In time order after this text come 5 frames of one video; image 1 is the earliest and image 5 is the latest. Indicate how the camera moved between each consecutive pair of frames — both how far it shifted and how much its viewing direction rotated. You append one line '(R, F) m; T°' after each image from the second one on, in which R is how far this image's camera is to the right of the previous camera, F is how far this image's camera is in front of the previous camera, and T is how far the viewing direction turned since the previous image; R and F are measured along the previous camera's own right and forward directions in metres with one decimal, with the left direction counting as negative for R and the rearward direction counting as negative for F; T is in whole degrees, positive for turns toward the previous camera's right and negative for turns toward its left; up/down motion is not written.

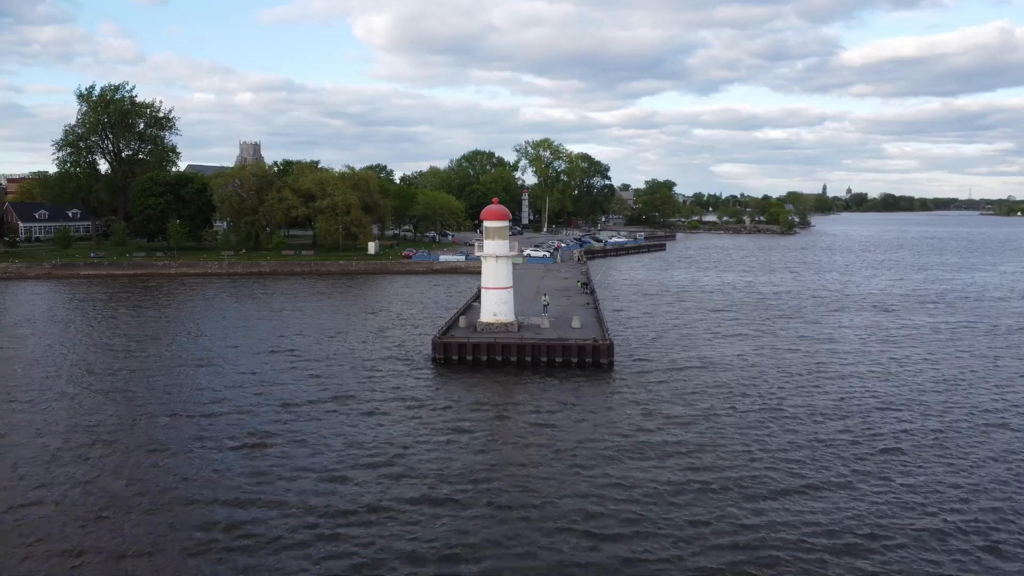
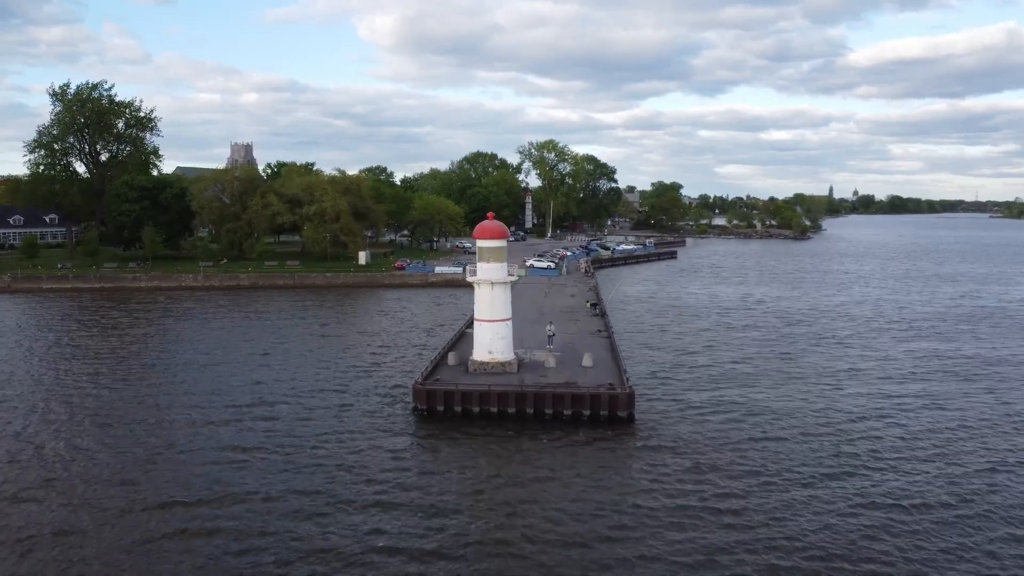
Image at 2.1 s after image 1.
(+0.1, +3.7) m; 0°
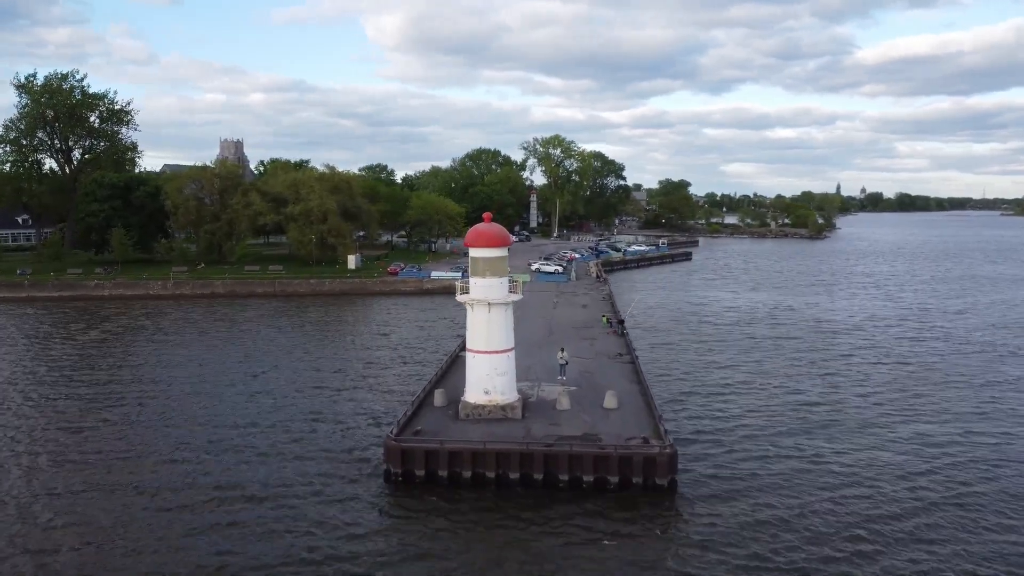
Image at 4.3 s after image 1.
(+0.1, +4.2) m; 0°
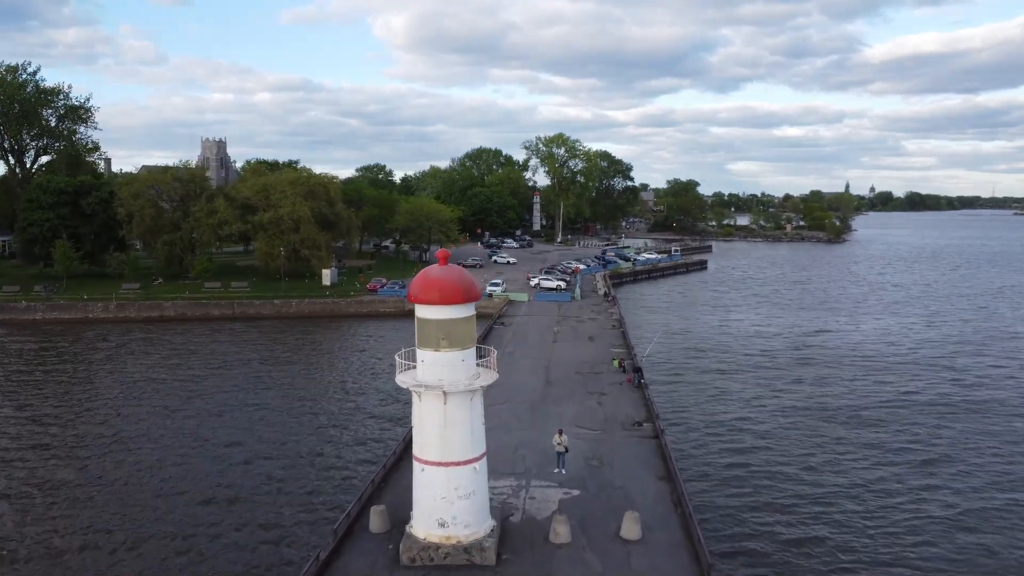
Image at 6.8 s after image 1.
(+0.5, +5.1) m; 0°
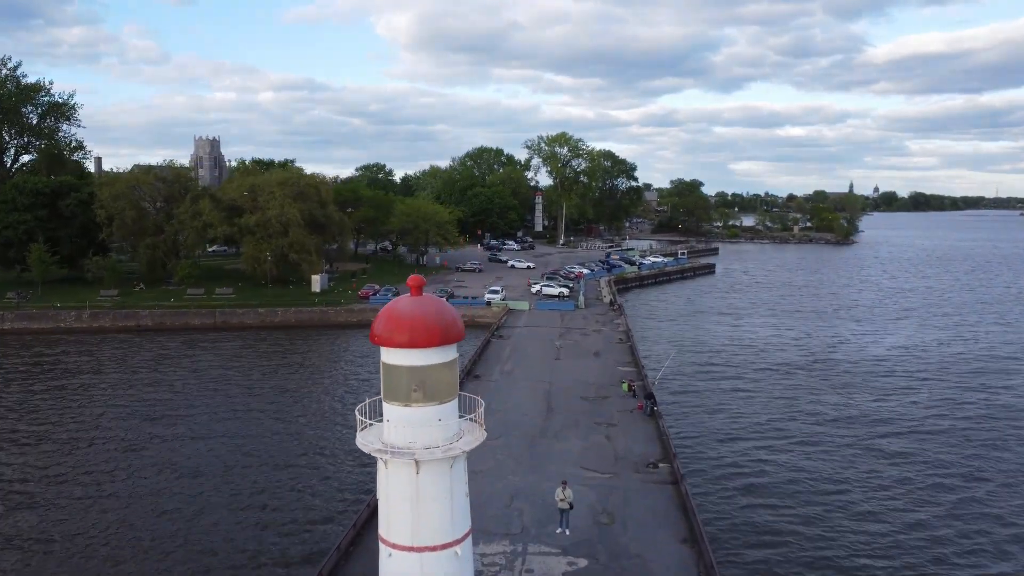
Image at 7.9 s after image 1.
(+0.1, +2.0) m; 0°
